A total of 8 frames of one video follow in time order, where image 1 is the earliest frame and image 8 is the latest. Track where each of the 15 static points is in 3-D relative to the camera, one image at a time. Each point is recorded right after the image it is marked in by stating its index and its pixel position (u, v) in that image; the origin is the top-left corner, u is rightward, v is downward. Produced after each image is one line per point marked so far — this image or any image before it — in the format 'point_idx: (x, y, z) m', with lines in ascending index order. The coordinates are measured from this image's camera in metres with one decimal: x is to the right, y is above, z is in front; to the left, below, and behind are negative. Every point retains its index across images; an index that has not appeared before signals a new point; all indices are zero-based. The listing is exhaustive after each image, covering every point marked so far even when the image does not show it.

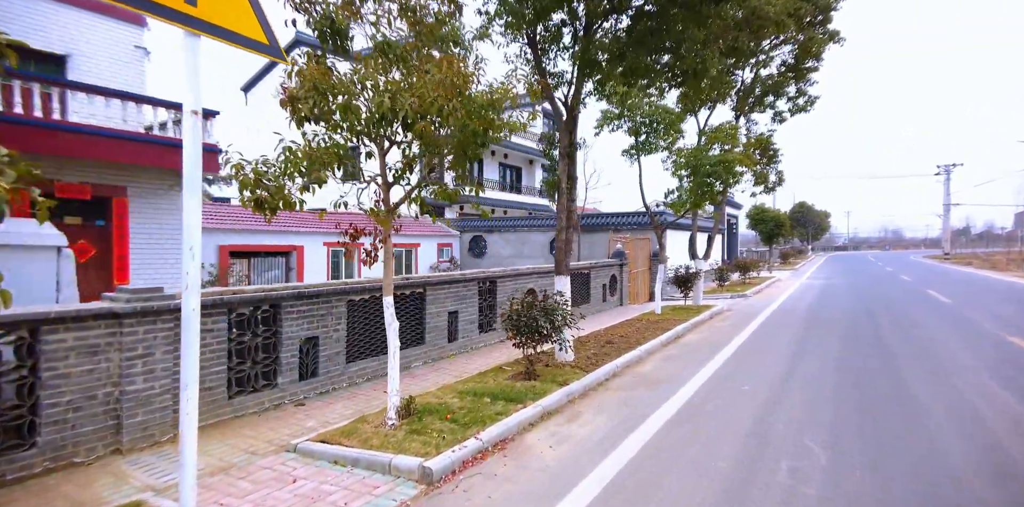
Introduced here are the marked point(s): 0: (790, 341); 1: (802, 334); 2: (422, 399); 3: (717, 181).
0: (+5.7, -1.6, +11.0) m
1: (+6.5, -1.6, +11.9) m
2: (-0.9, -1.5, +5.3) m
3: (+4.3, +1.6, +11.3) m
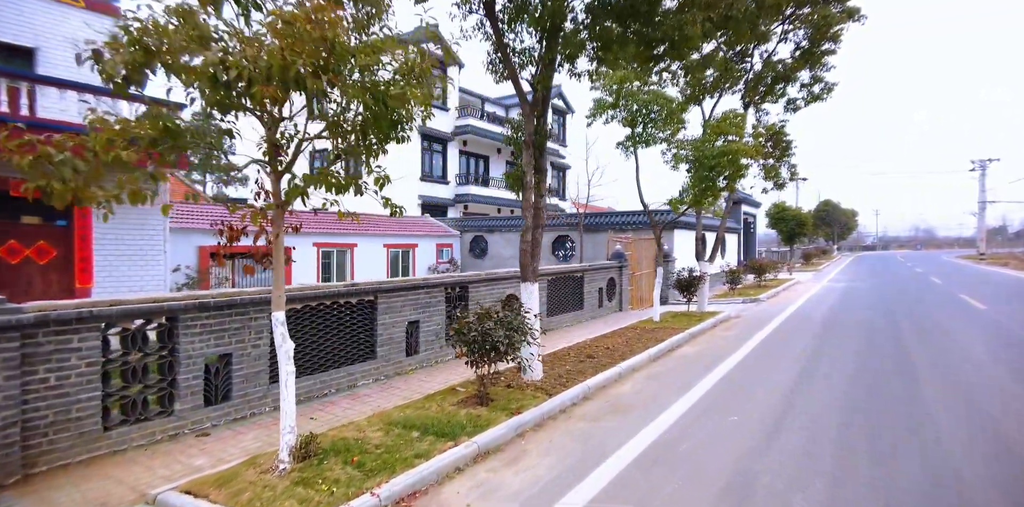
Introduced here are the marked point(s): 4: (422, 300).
0: (+5.4, -1.7, +9.9) m
1: (+6.2, -1.7, +10.7) m
2: (-1.5, -1.5, +4.4) m
3: (+4.0, +1.6, +10.2) m
4: (-1.3, -0.6, +7.3) m
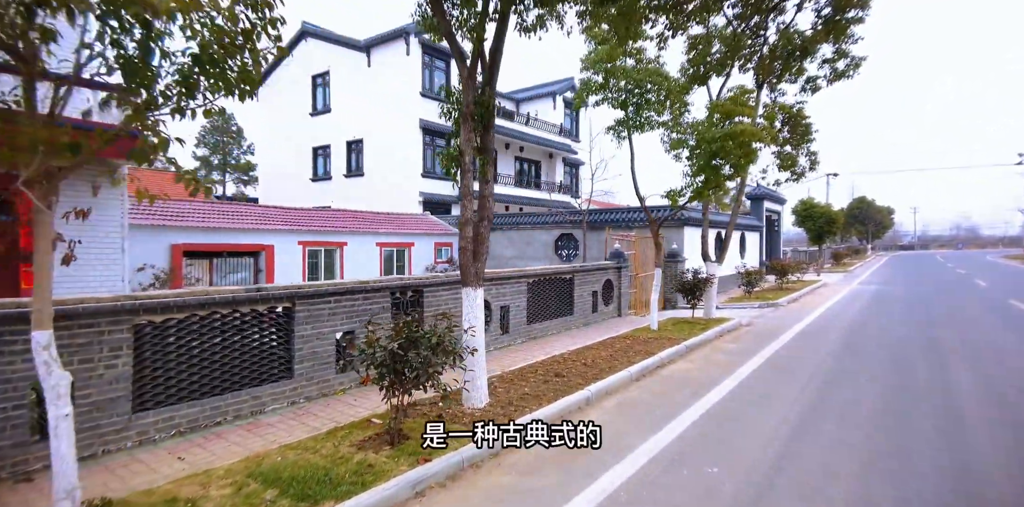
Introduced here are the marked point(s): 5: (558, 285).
0: (+4.9, -1.7, +8.4) m
1: (+5.7, -1.7, +9.3) m
2: (-2.2, -1.5, +3.4) m
3: (+3.5, +1.6, +8.9) m
4: (-1.8, -0.6, +6.2) m
5: (+0.9, -0.6, +10.3) m
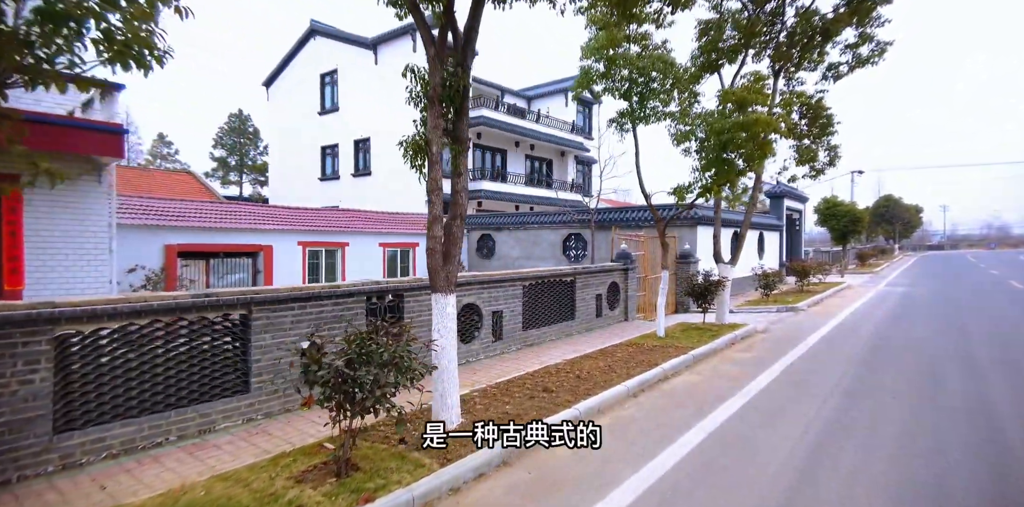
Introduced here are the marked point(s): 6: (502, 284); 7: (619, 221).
0: (+4.8, -1.7, +7.7) m
1: (+5.6, -1.7, +8.5) m
2: (-2.5, -1.5, +2.8) m
3: (+3.4, +1.5, +8.2) m
4: (-2.0, -0.6, +5.7) m
5: (+0.8, -0.6, +9.6) m
6: (-0.1, -0.5, +8.2) m
7: (+3.4, +1.0, +16.8) m
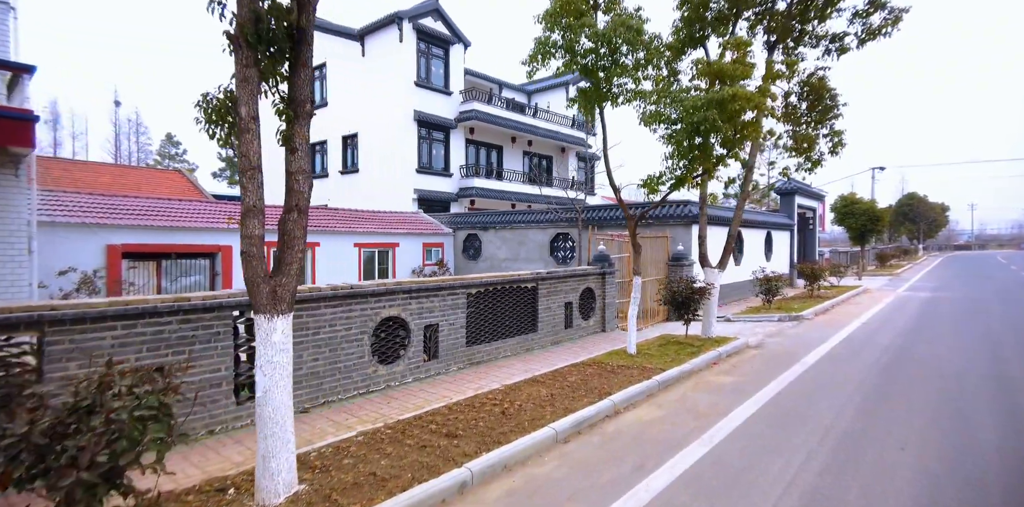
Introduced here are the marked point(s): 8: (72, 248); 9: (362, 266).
0: (+4.0, -1.7, +6.3) m
1: (+4.8, -1.7, +7.1) m
2: (-3.5, -1.6, +1.7) m
3: (+2.6, +1.5, +6.8) m
4: (-2.9, -0.7, +4.5) m
5: (+0.1, -0.7, +8.4) m
6: (-0.9, -0.5, +7.0) m
7: (+2.9, +1.0, +15.5) m
8: (-9.5, +0.1, +11.4) m
9: (-4.9, -0.4, +17.2) m
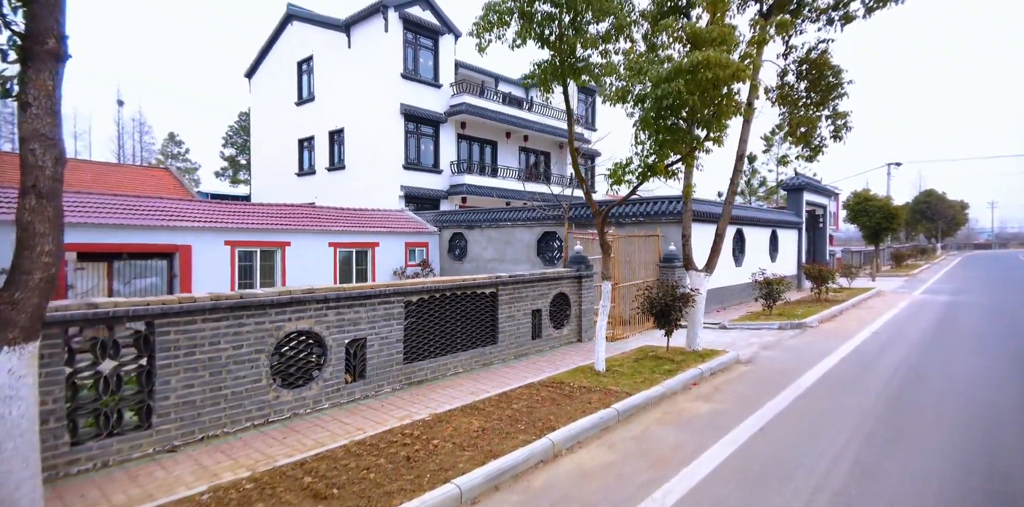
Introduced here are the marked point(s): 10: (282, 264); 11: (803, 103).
0: (+3.3, -1.7, +5.1) m
1: (+4.1, -1.7, +5.9) m
2: (-4.3, -1.6, +0.7) m
3: (+1.9, +1.5, +5.7) m
4: (-3.6, -0.7, +3.5) m
5: (-0.6, -0.7, +7.3) m
6: (-1.6, -0.5, +5.9) m
7: (+2.4, +1.0, +14.4) m
8: (-10.1, +0.1, +10.5) m
9: (-5.4, -0.4, +16.3) m
10: (-6.5, -0.3, +14.9) m
11: (+4.3, +2.2, +7.7) m
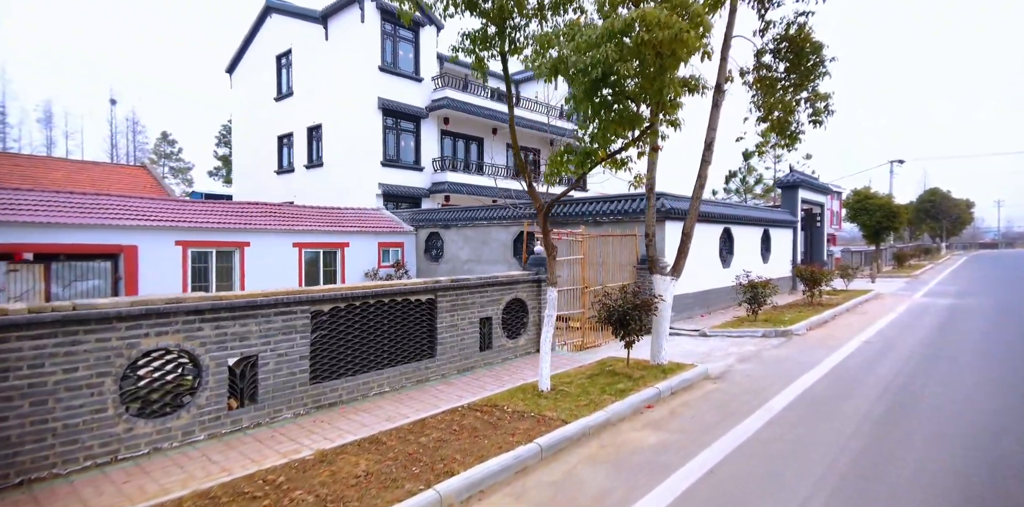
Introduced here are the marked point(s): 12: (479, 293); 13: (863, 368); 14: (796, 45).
0: (+2.5, -1.8, +4.2) m
1: (+3.4, -1.8, +5.0) m
2: (-5.1, -1.6, -0.2) m
3: (+1.1, +1.5, +4.8) m
4: (-4.4, -0.7, +2.7) m
5: (-1.4, -0.7, +6.4) m
6: (-2.4, -0.5, +5.1) m
7: (+1.6, +1.0, +13.5) m
8: (-10.9, +0.1, +9.7) m
9: (-6.1, -0.4, +15.4) m
10: (-7.2, -0.3, +14.0) m
11: (+3.5, +2.2, +6.8) m
12: (-0.5, -0.6, +7.4) m
13: (+5.0, -1.7, +7.5) m
14: (+3.5, +2.6, +6.6) m
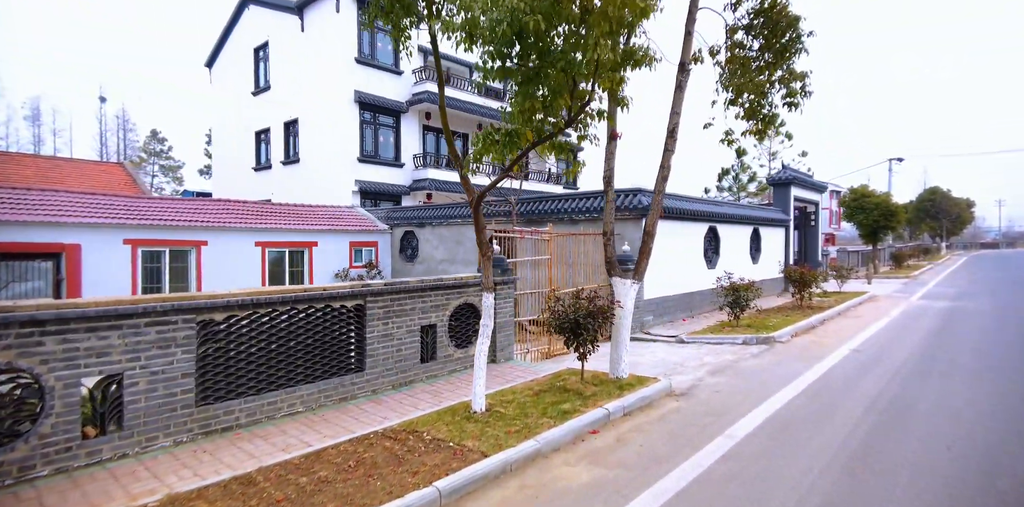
0: (+1.8, -1.8, +3.5) m
1: (+2.7, -1.8, +4.2) m
2: (-5.8, -1.6, -0.9) m
3: (+0.4, +1.5, +4.0) m
4: (-5.1, -0.7, +1.9) m
5: (-2.1, -0.7, +5.6) m
6: (-3.1, -0.5, +4.3) m
7: (+0.9, +1.0, +12.7) m
8: (-11.6, +0.1, +9.0) m
9: (-6.8, -0.4, +14.7) m
10: (-7.9, -0.3, +13.3) m
11: (+2.8, +2.2, +6.0) m
12: (-1.2, -0.6, +6.6) m
13: (+4.3, -1.7, +6.7) m
14: (+2.8, +2.6, +5.8) m
